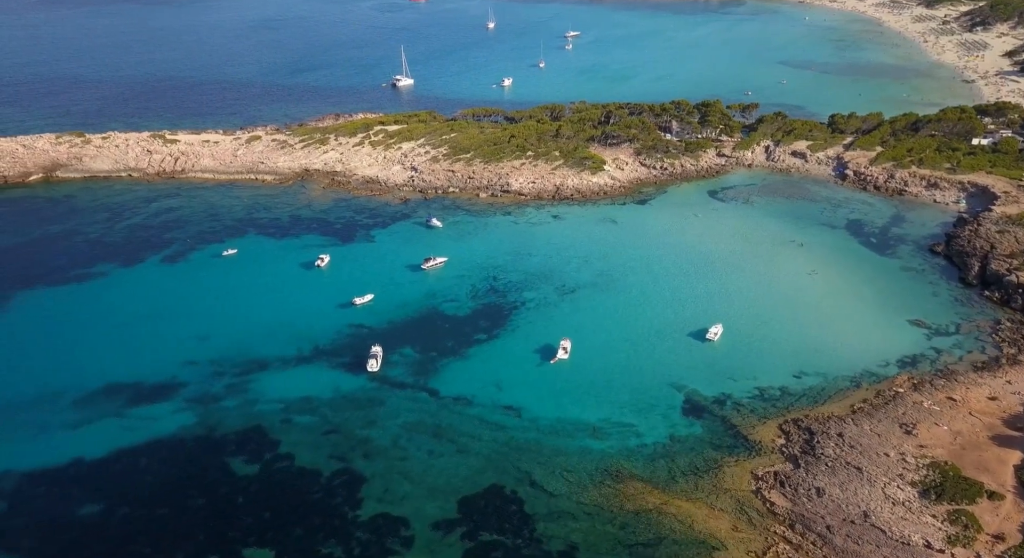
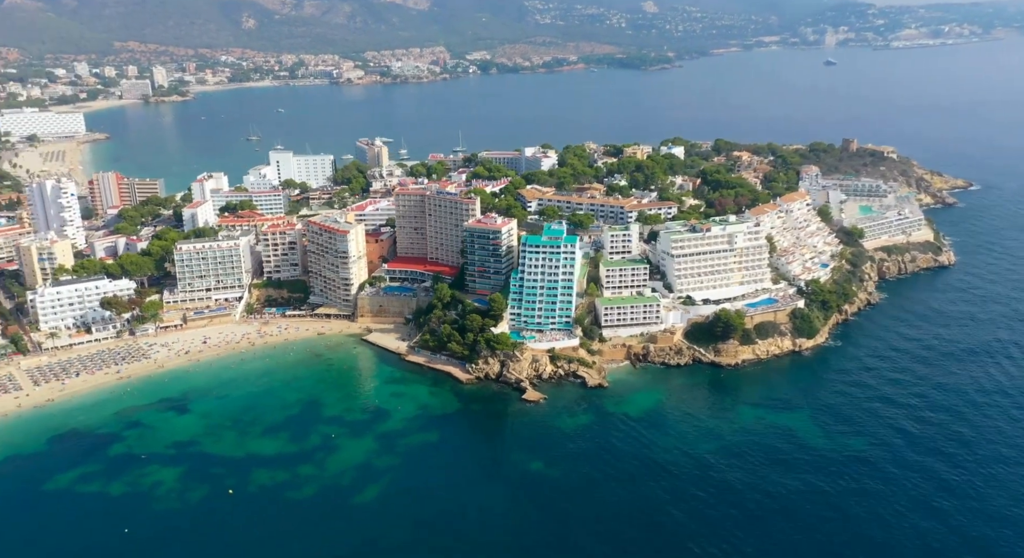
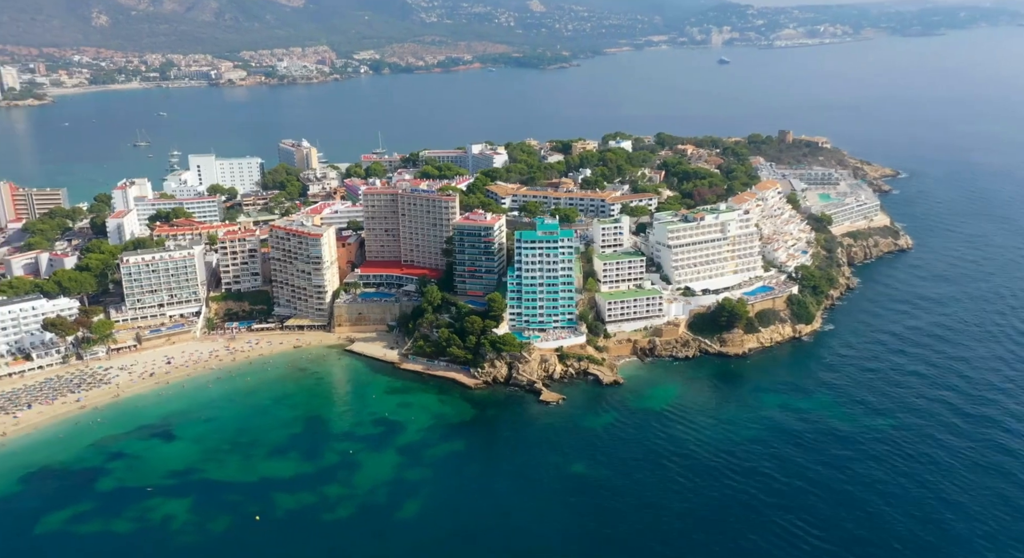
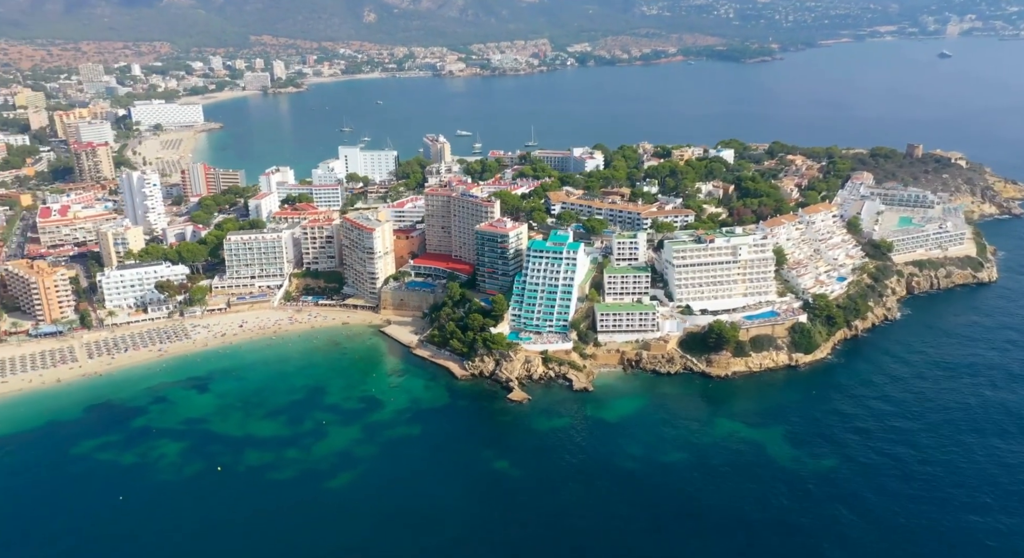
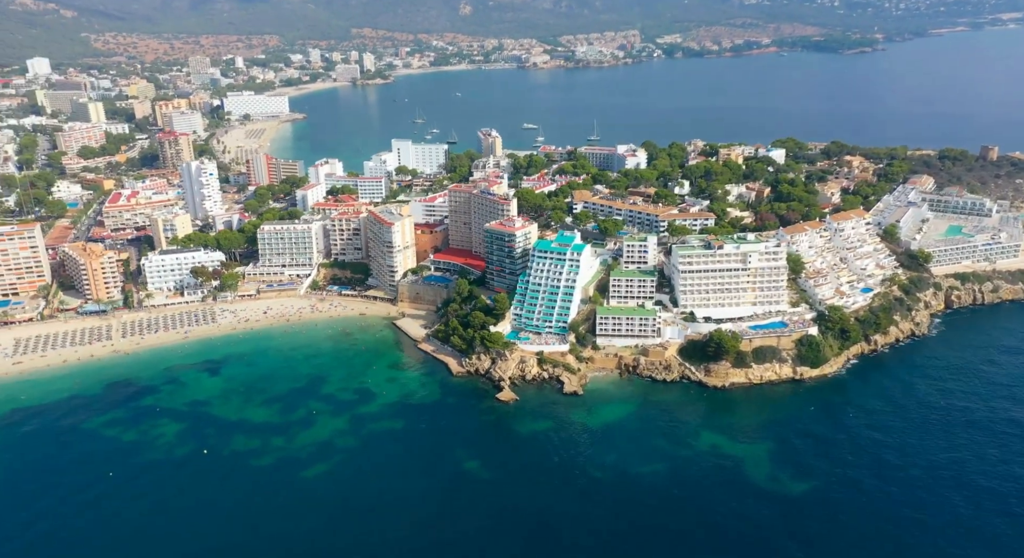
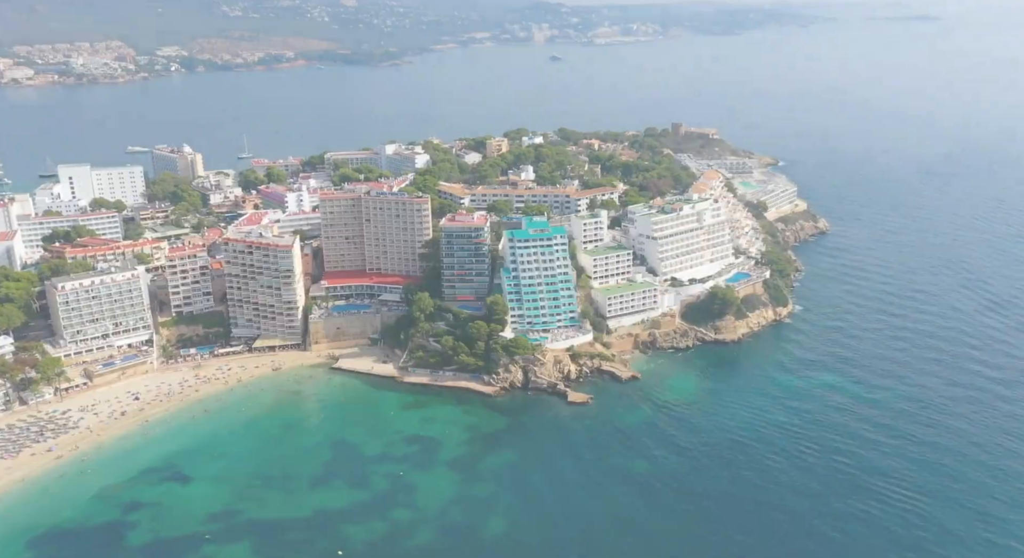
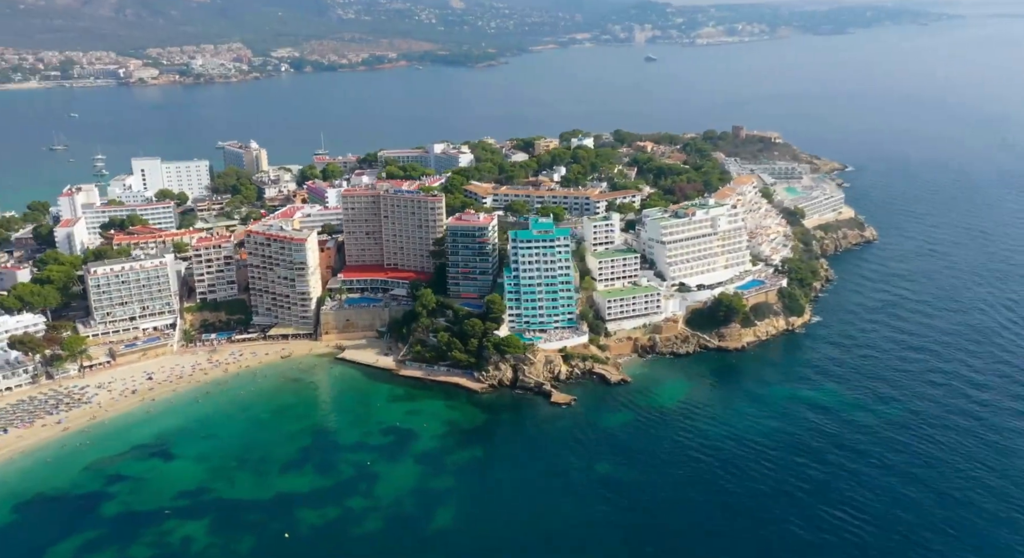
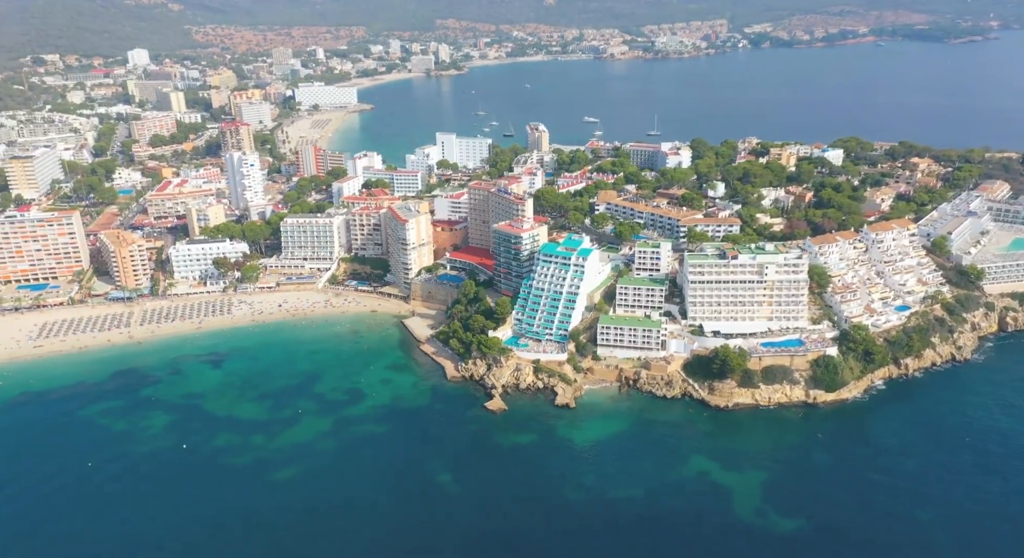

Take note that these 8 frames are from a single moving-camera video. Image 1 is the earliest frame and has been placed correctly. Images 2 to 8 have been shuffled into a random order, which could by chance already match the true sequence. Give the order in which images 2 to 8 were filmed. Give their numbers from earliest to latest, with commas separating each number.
6, 7, 3, 2, 4, 5, 8
